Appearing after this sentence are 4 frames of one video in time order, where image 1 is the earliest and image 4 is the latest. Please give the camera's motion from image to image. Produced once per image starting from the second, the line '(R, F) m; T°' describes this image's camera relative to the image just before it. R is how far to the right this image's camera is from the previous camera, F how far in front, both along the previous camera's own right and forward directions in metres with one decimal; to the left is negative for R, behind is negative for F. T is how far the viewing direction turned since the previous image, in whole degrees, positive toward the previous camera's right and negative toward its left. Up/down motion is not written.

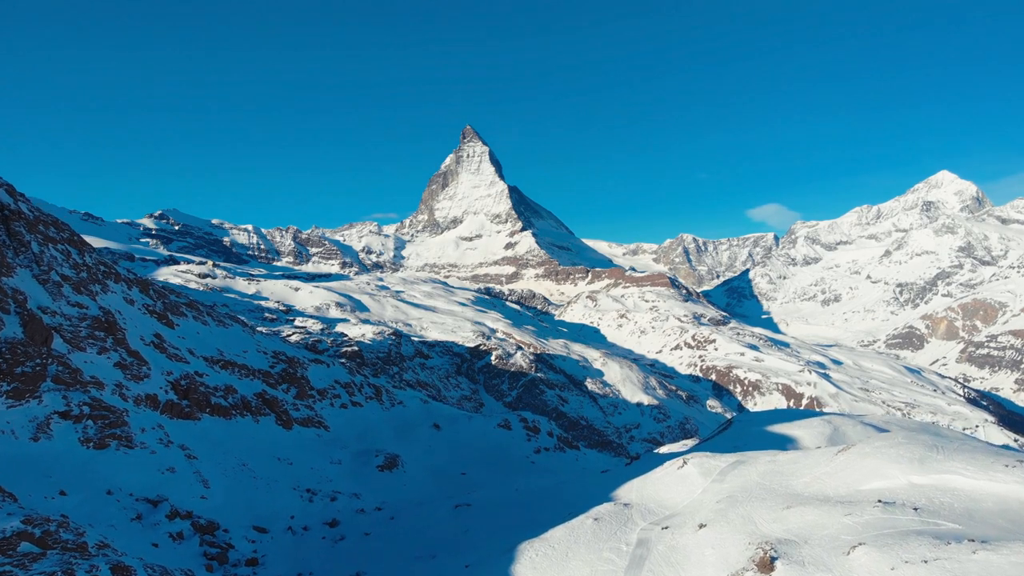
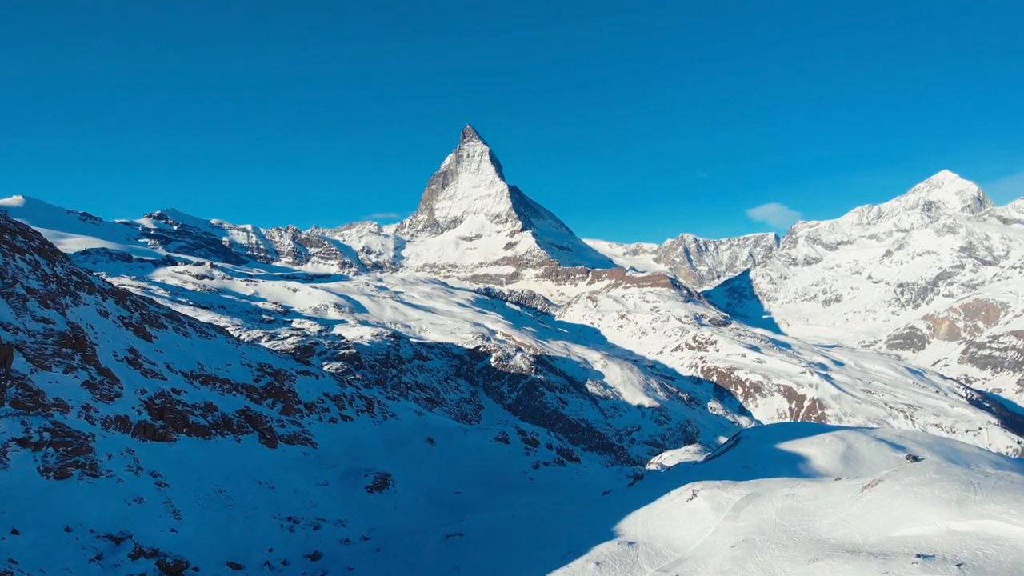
(+0.4, +3.6) m; 0°
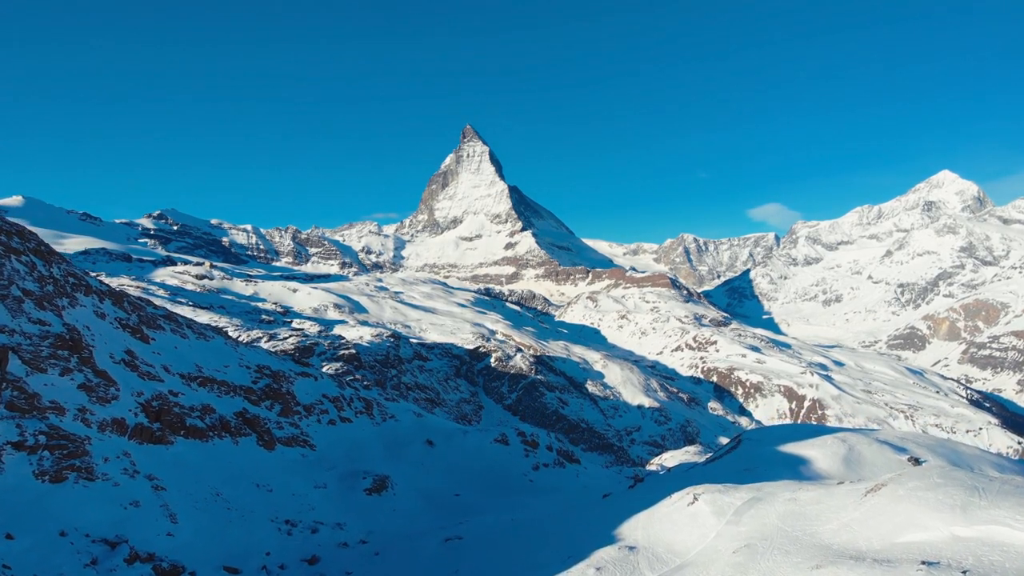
(0.0, +0.4) m; 0°
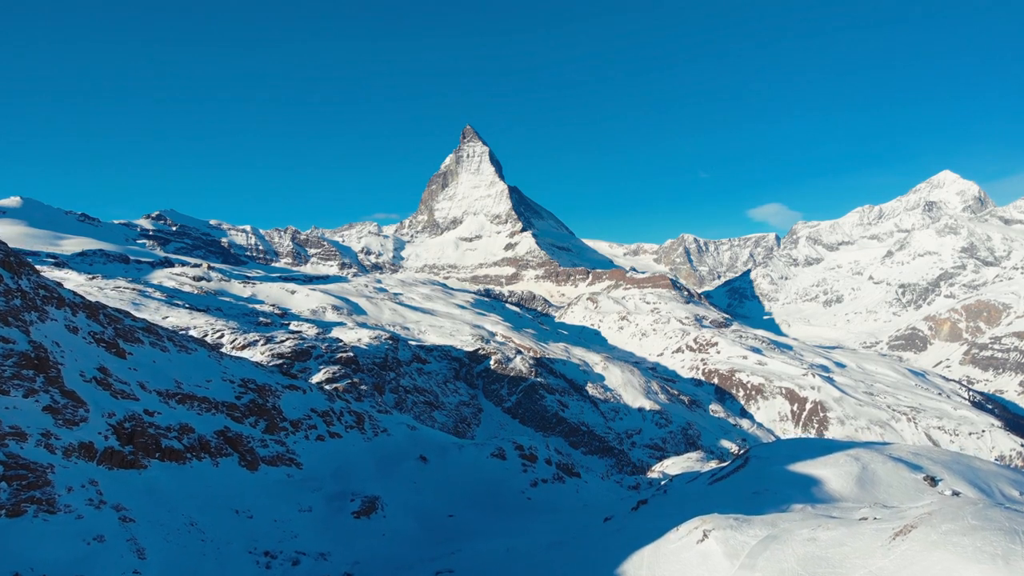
(+0.4, +3.3) m; 0°
